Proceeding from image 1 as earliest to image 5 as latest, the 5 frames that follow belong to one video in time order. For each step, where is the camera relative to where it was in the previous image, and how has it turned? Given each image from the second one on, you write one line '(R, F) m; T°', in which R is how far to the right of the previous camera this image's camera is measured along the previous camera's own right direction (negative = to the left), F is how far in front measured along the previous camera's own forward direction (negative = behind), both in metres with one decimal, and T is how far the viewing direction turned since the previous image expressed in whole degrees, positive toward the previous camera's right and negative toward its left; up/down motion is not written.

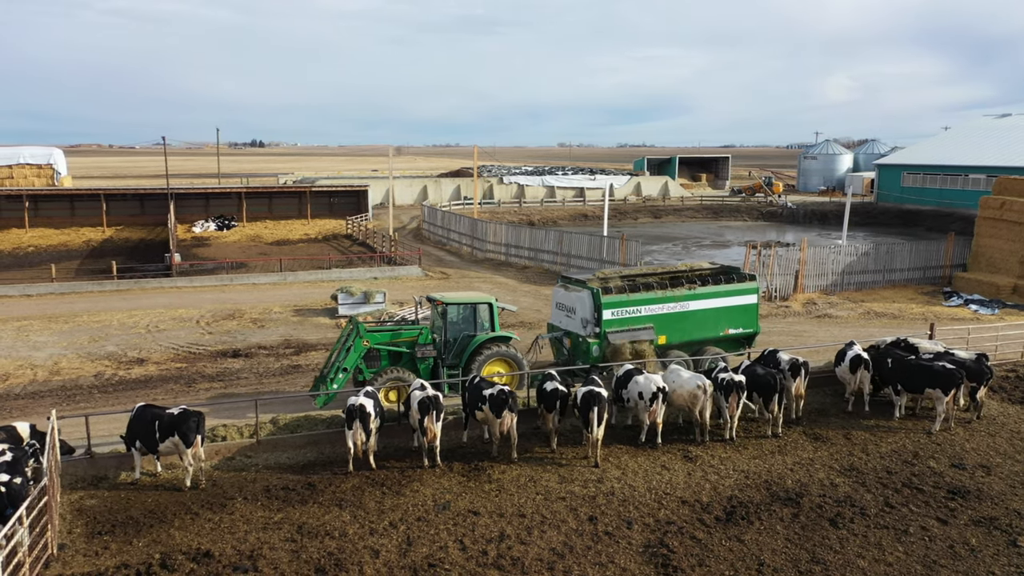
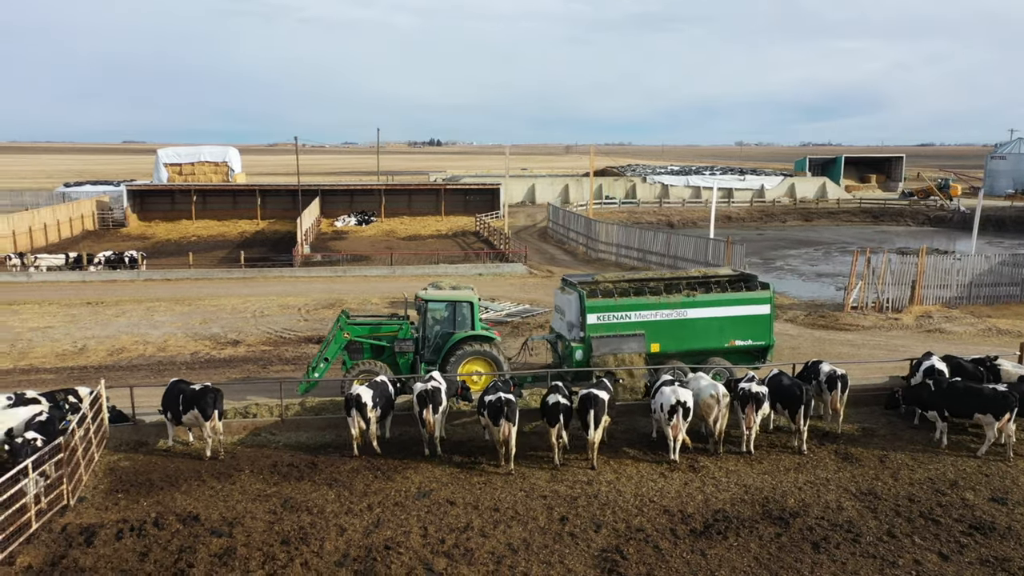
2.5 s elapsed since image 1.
(+2.2, 0.0) m; -11°
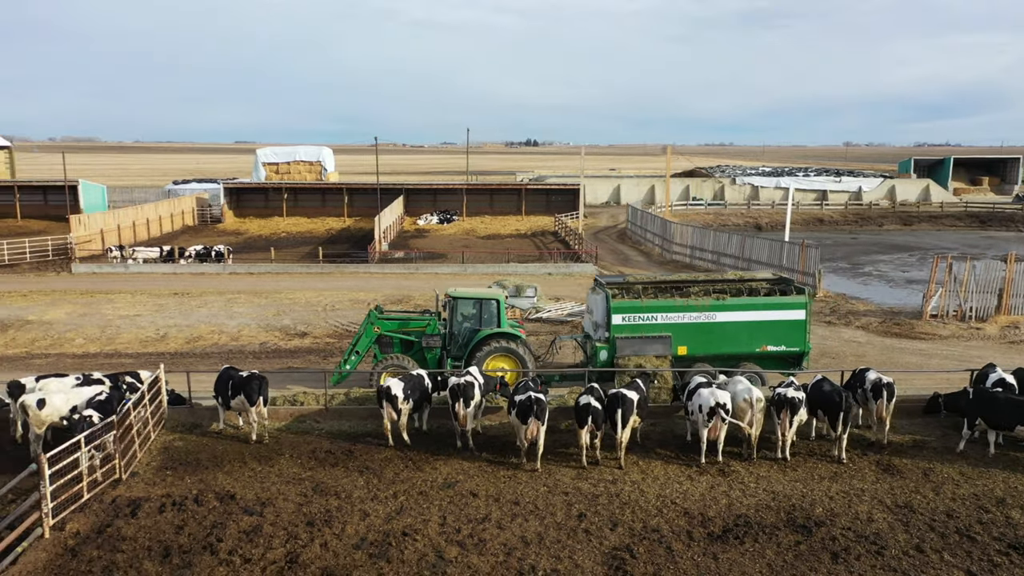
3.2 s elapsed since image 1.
(+0.9, -0.1) m; -6°
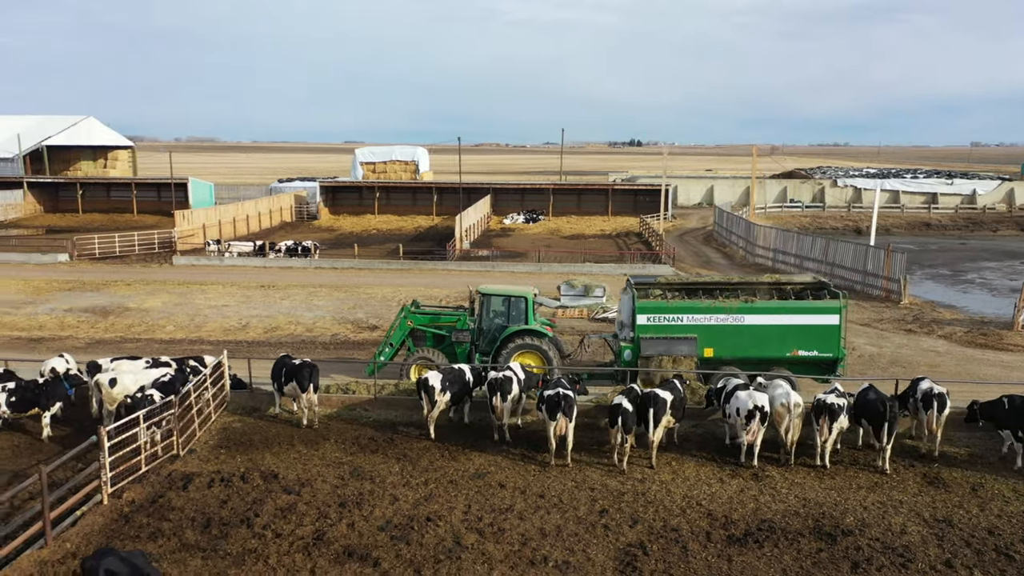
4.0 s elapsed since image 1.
(+0.9, -0.2) m; -7°
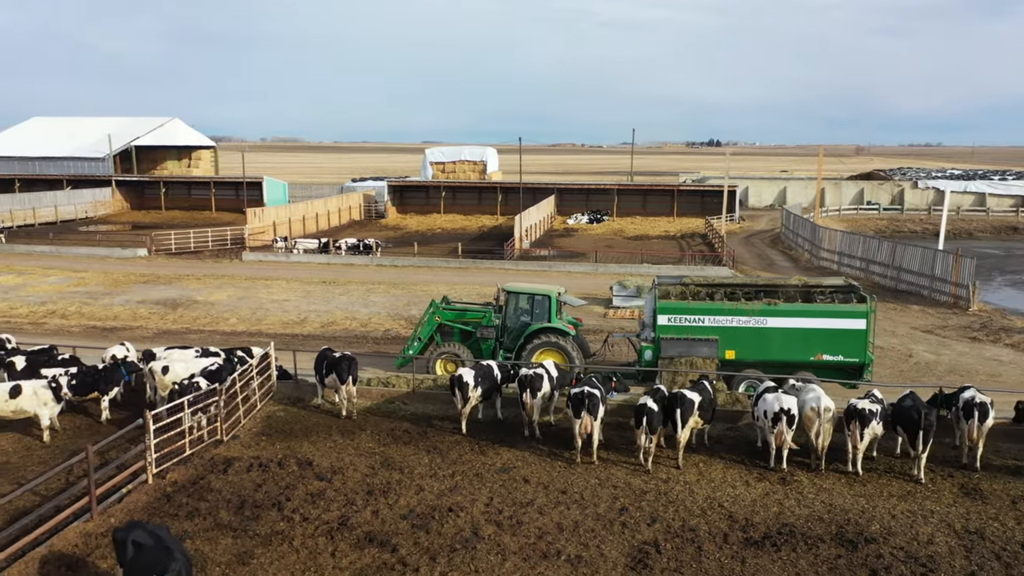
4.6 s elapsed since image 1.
(+0.6, -0.2) m; -5°
